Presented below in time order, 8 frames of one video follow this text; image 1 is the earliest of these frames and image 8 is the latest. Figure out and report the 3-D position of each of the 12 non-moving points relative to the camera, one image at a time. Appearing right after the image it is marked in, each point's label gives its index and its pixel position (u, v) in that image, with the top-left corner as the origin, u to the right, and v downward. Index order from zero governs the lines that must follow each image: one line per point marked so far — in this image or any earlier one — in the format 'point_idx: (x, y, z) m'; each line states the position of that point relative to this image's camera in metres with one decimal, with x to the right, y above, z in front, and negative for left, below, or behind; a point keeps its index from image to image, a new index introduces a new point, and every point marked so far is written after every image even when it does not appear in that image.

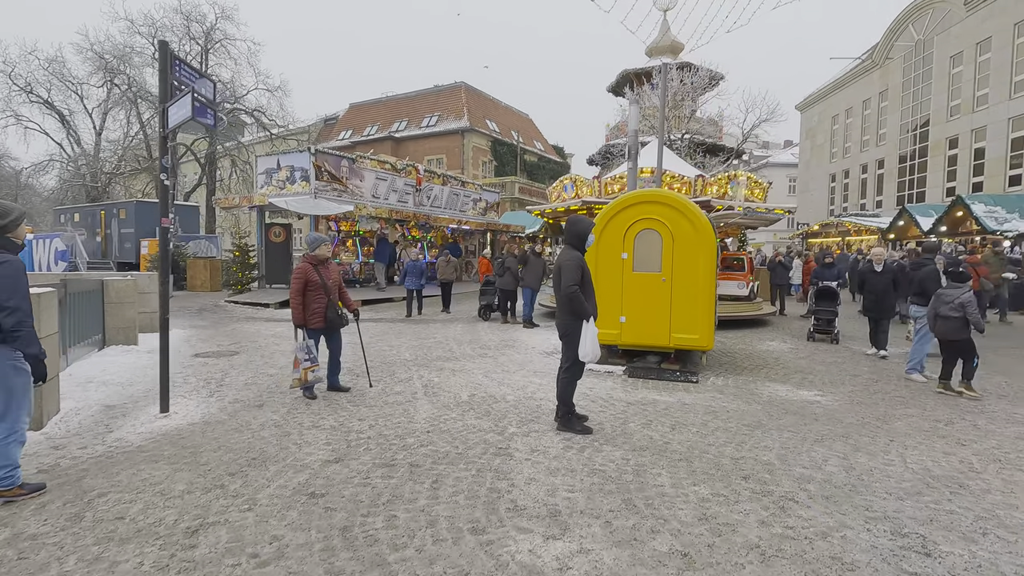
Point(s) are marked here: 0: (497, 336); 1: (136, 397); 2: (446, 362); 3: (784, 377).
0: (-0.3, -0.9, +10.6) m
1: (-3.9, -1.1, +5.6) m
2: (-1.0, -1.1, +7.9) m
3: (+3.8, -1.2, +7.4) m
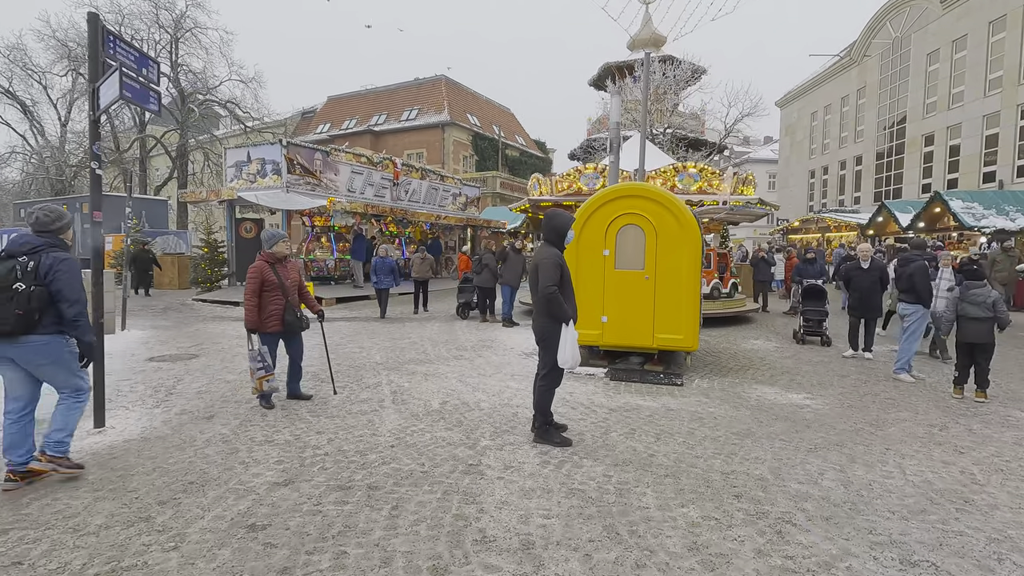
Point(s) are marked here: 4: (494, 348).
0: (-0.7, -0.9, +10.2) m
1: (-4.2, -1.2, +5.1) m
2: (-1.3, -1.1, +7.5) m
3: (+3.5, -1.2, +7.2) m
4: (-0.3, -1.0, +8.7) m
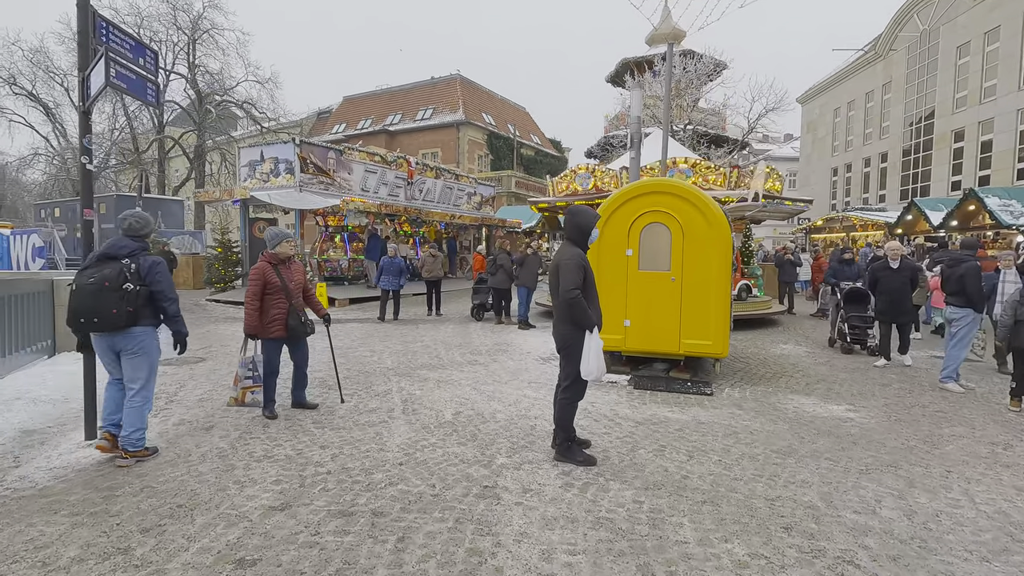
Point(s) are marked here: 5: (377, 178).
0: (-0.4, -0.9, +9.9) m
1: (-4.0, -1.2, +4.8) m
2: (-1.1, -1.1, +7.1) m
3: (+3.7, -1.2, +6.7) m
4: (0.0, -1.0, +8.4) m
5: (-4.9, +4.0, +19.3) m
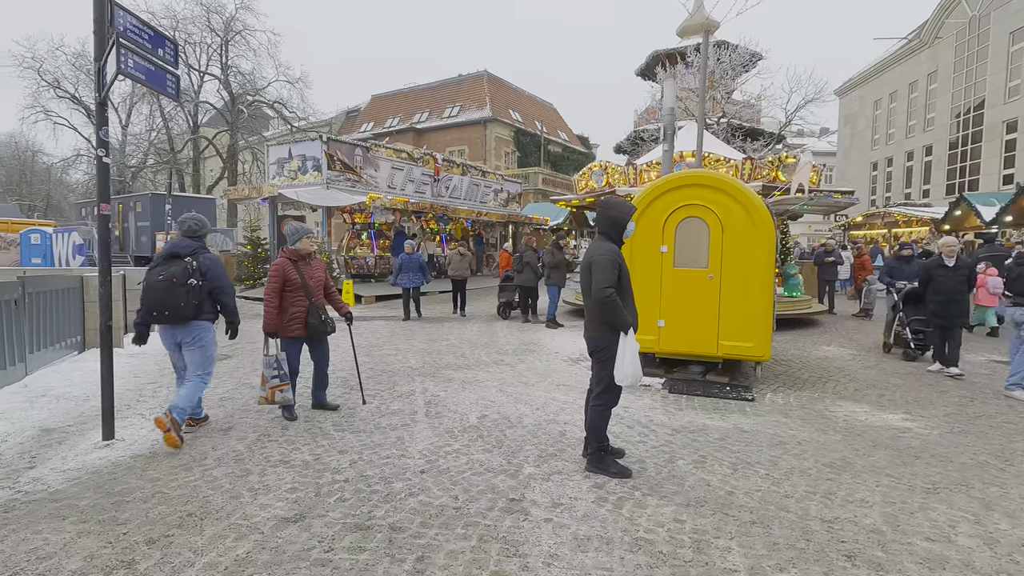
0: (+0.1, -0.9, +9.6) m
1: (-3.8, -1.1, +4.7) m
2: (-0.7, -1.1, +6.9) m
3: (+4.0, -1.2, +6.2) m
4: (+0.4, -1.0, +8.1) m
5: (-3.9, +4.1, +19.2) m
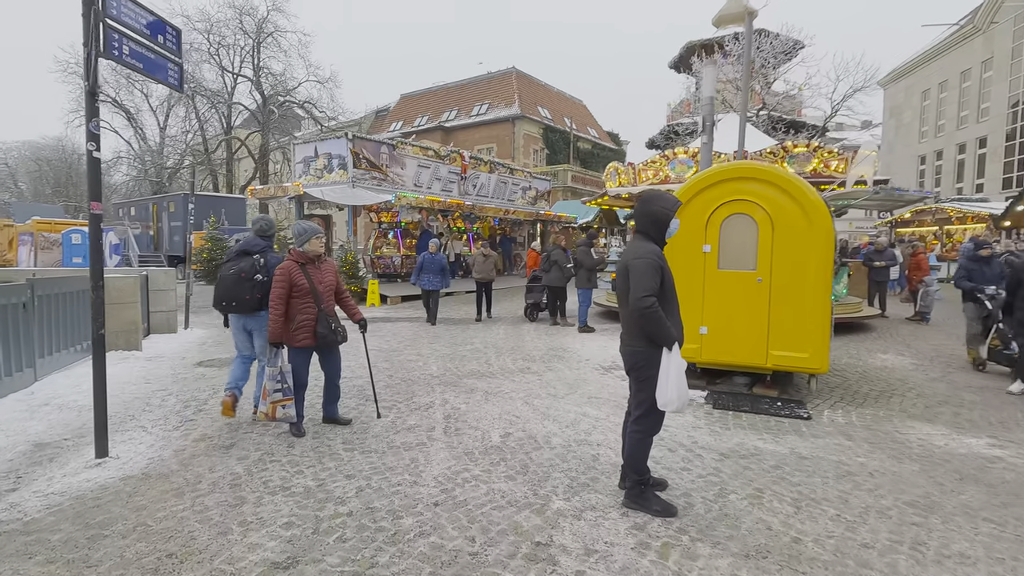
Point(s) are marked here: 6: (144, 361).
0: (+0.5, -0.9, +9.1) m
1: (-3.5, -1.2, +4.4) m
2: (-0.4, -1.1, +6.4) m
3: (+4.3, -1.3, +5.5) m
4: (+0.8, -1.0, +7.6) m
5: (-2.9, +4.1, +18.9) m
6: (-5.2, -1.0, +7.5) m
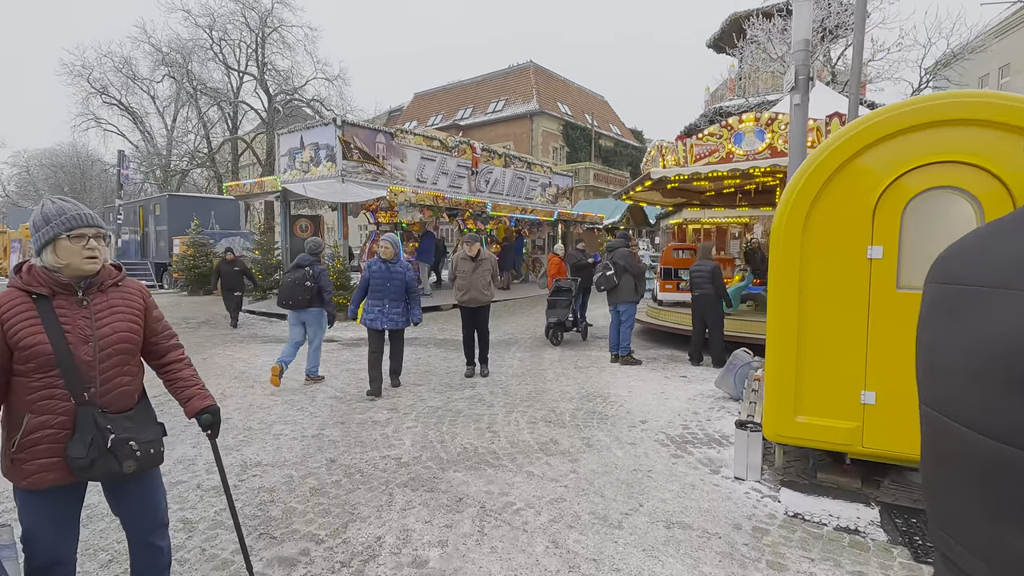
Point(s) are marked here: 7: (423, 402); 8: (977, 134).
0: (+0.8, -1.2, +6.5) m
1: (-3.5, -1.4, +2.0) m
2: (-0.3, -1.3, +3.9) m
3: (+4.4, -1.5, +2.8) m
4: (+0.9, -1.2, +5.0) m
5: (-2.4, +3.7, +16.5) m
6: (-5.0, -1.3, +5.1) m
7: (-1.0, -1.2, +5.8) m
8: (+2.7, +0.9, +3.0) m
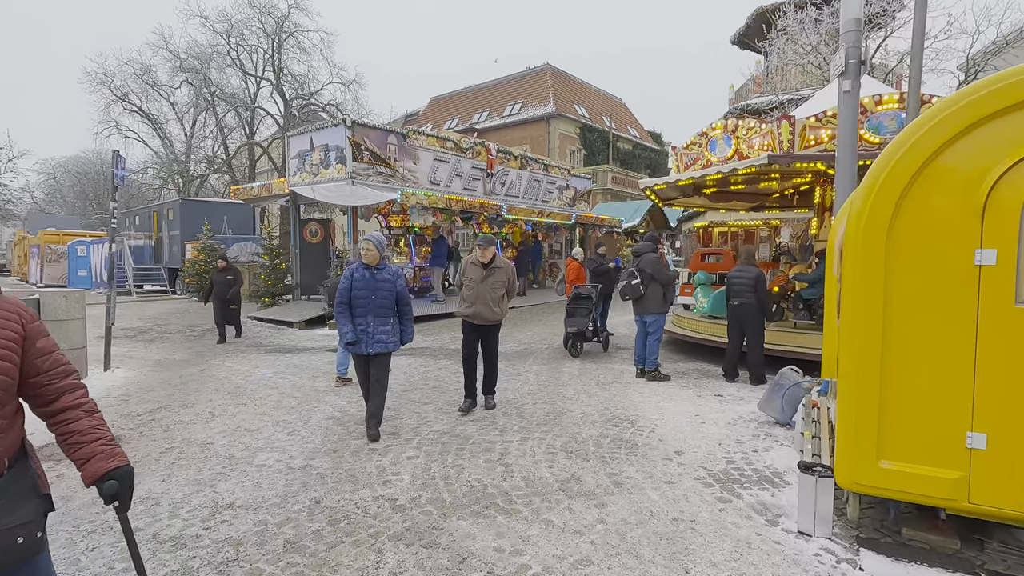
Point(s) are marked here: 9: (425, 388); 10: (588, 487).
0: (+0.9, -1.3, +5.9) m
1: (-3.5, -1.5, +1.5) m
2: (-0.2, -1.4, +3.2) m
3: (+4.4, -1.6, +2.0) m
4: (+1.0, -1.3, +4.3) m
5: (-1.9, +3.6, +16.0) m
6: (-4.9, -1.4, +4.6) m
7: (-0.8, -1.3, +5.2) m
8: (+2.8, +0.8, +2.3) m
9: (-1.1, -1.2, +6.7) m
10: (+0.5, -1.4, +3.7) m
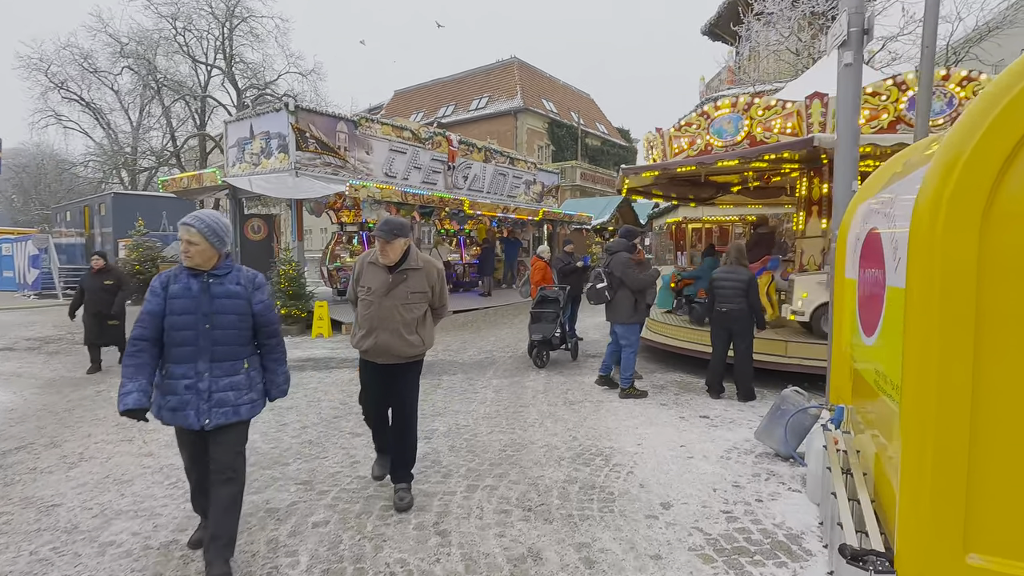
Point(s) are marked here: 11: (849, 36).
0: (+0.5, -1.3, +4.9) m
1: (-3.7, -1.6, +0.3) m
2: (-0.5, -1.5, +2.2) m
3: (+4.2, -1.6, +1.3) m
4: (+0.7, -1.4, +3.4) m
5: (-2.9, +3.5, +14.8) m
6: (-5.3, -1.5, +3.4) m
7: (-1.2, -1.4, +4.1) m
8: (+2.5, +0.7, +1.5) m
9: (-1.6, -1.3, +5.6) m
10: (+0.2, -1.4, +2.8) m
11: (+3.3, +2.5, +5.2) m
